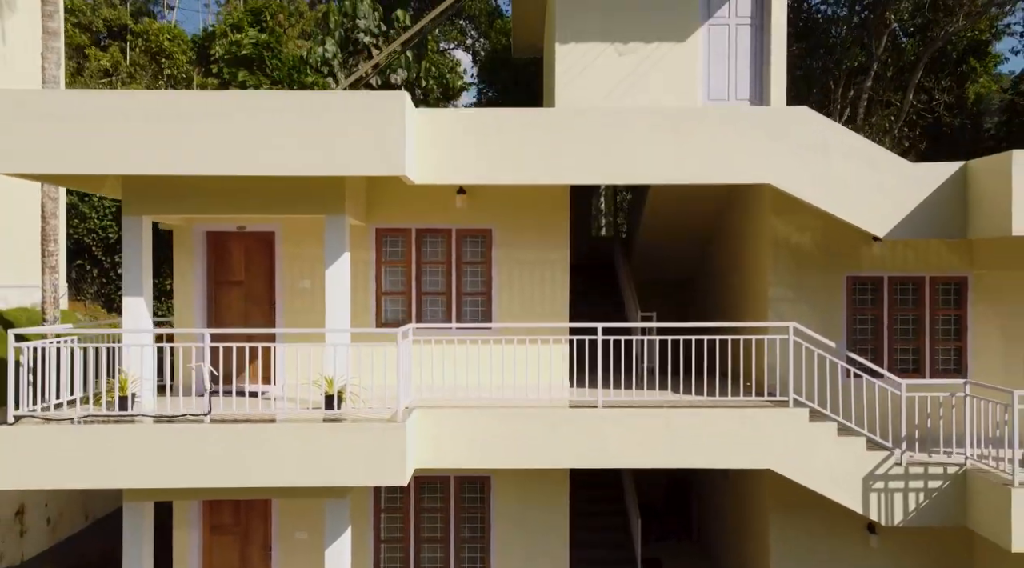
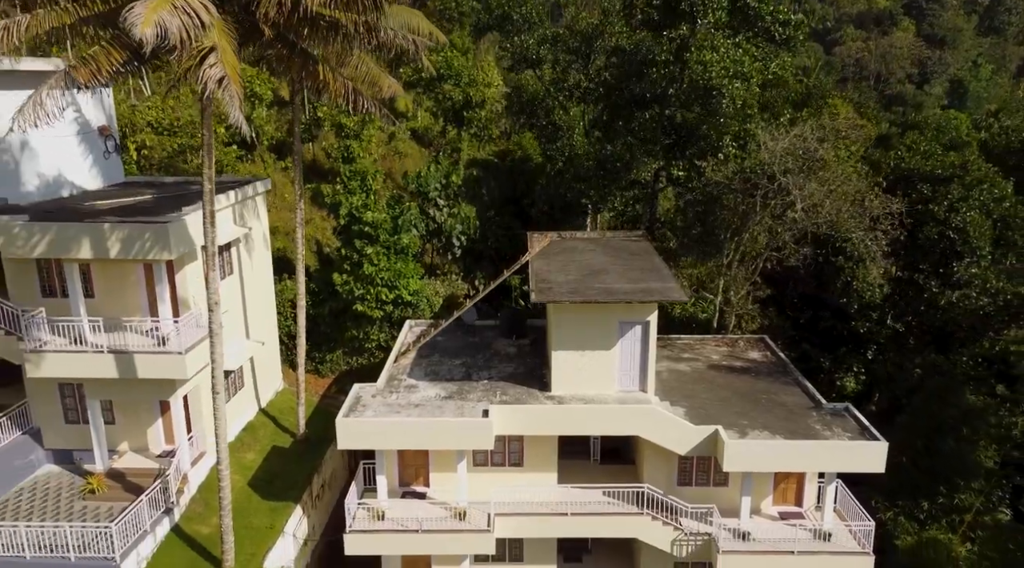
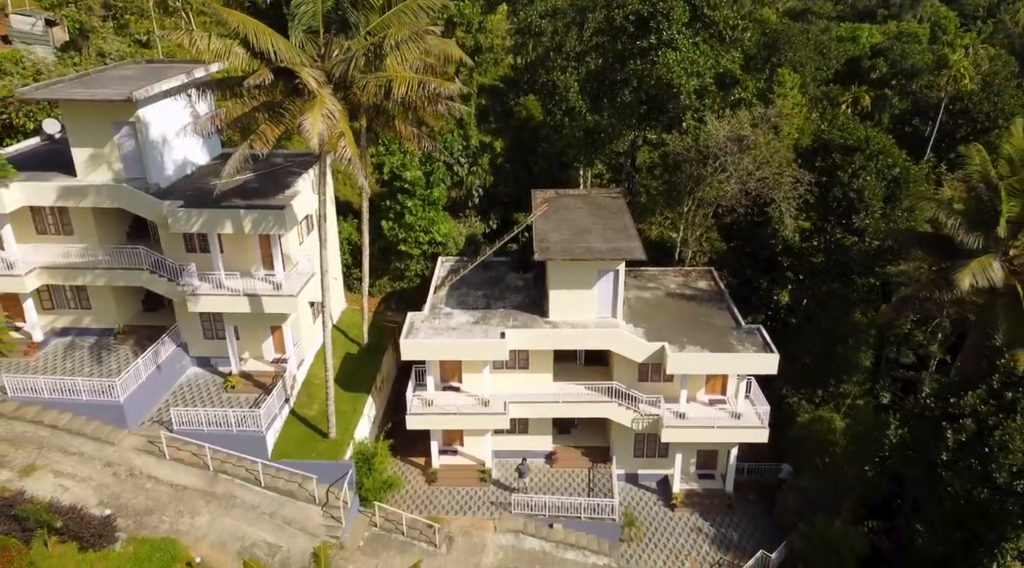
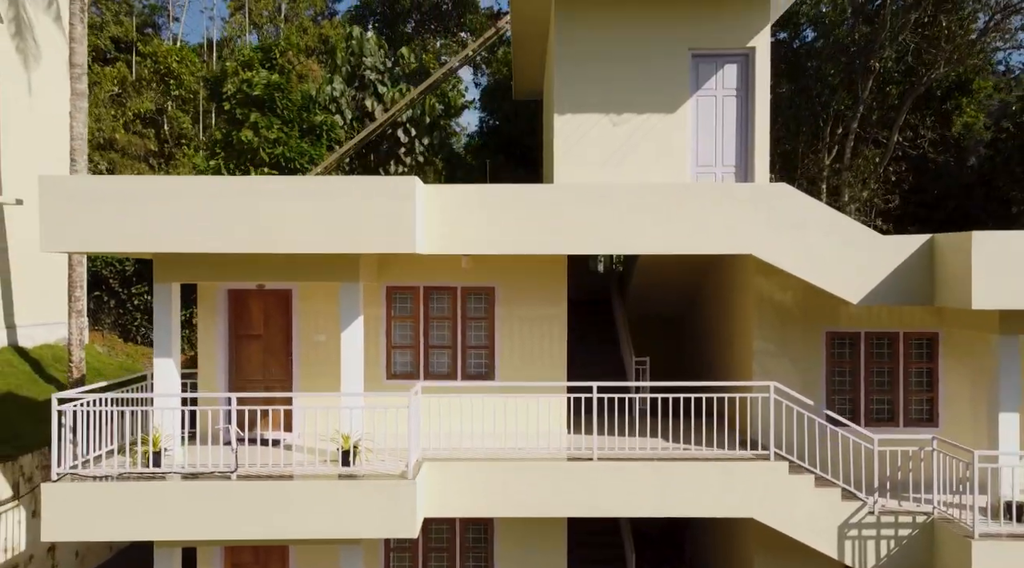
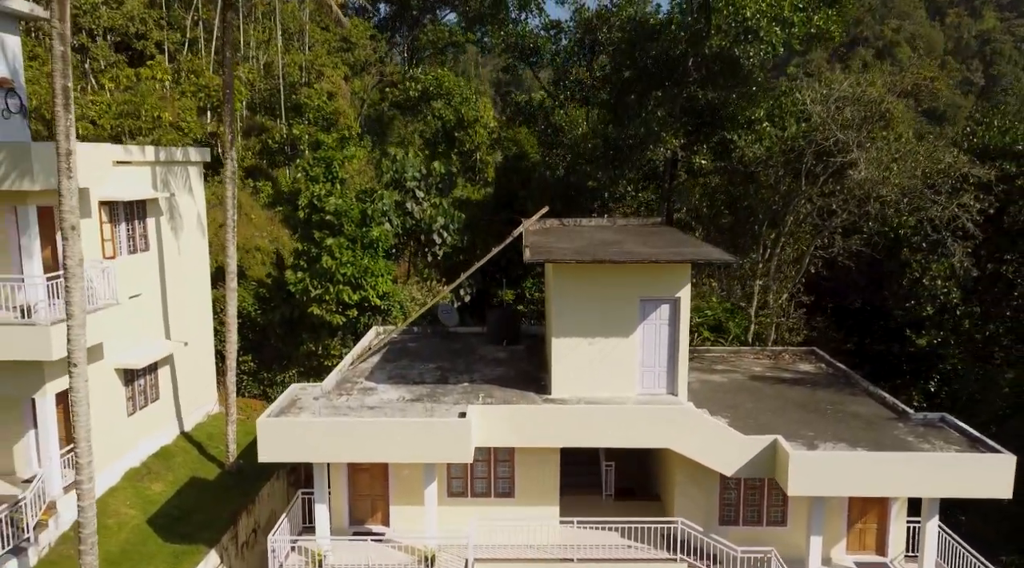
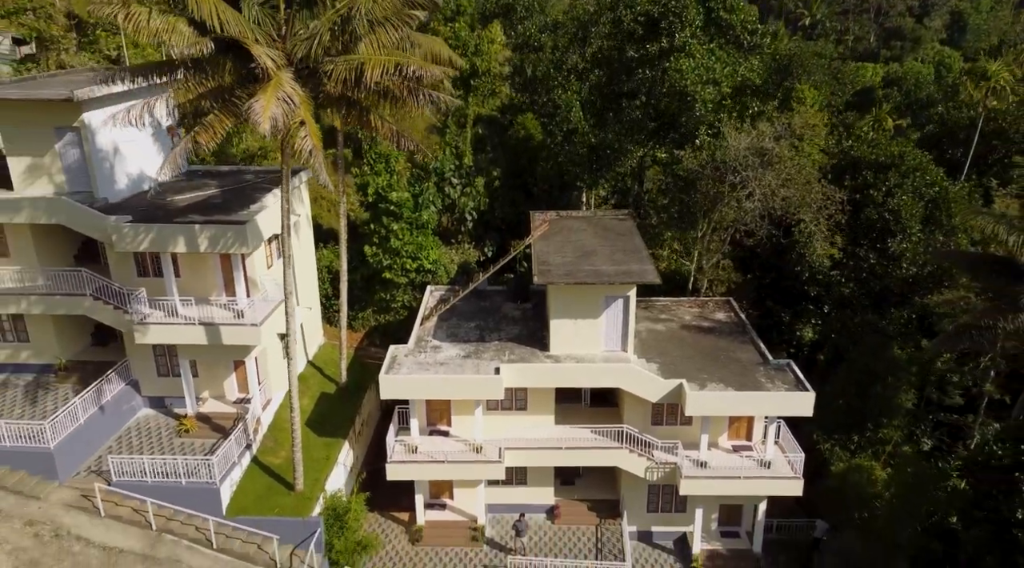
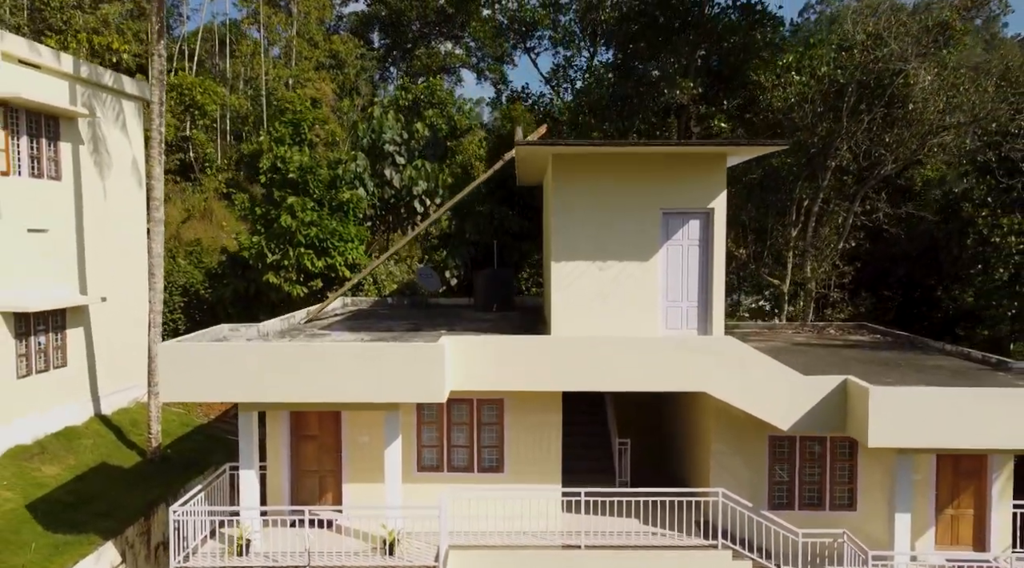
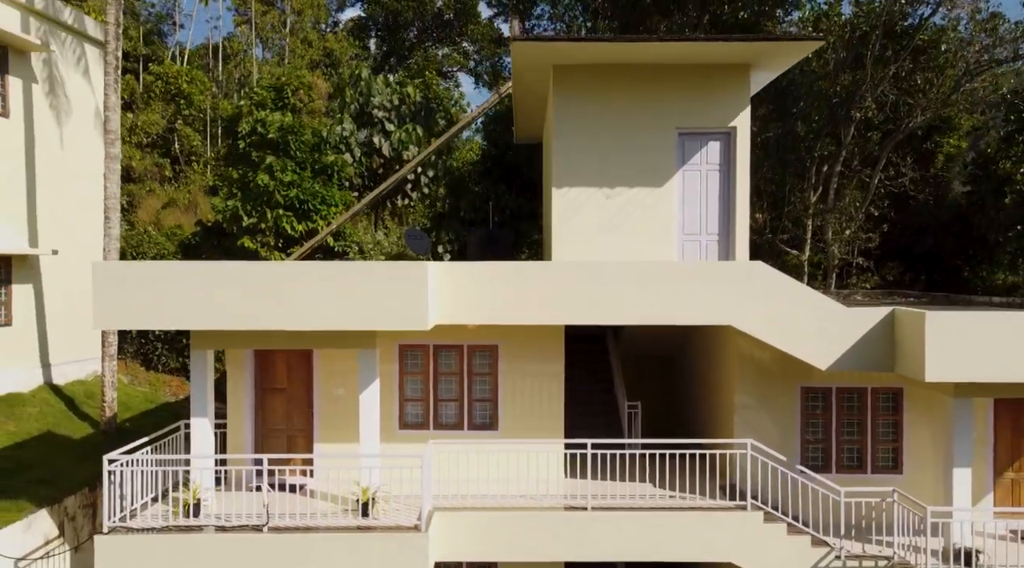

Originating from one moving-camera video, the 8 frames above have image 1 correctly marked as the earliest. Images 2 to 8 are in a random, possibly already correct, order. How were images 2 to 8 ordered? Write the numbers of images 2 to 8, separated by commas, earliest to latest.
4, 8, 7, 5, 2, 6, 3
